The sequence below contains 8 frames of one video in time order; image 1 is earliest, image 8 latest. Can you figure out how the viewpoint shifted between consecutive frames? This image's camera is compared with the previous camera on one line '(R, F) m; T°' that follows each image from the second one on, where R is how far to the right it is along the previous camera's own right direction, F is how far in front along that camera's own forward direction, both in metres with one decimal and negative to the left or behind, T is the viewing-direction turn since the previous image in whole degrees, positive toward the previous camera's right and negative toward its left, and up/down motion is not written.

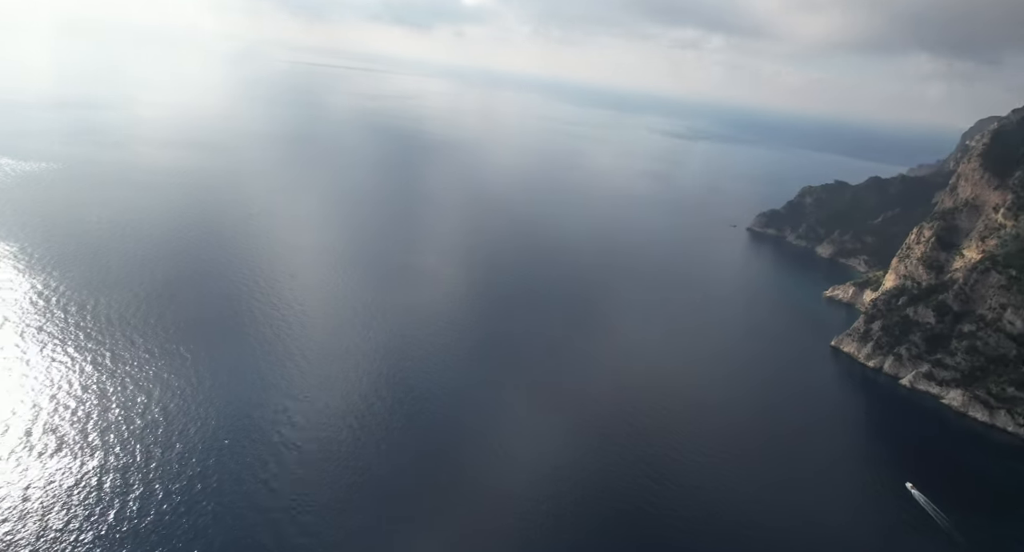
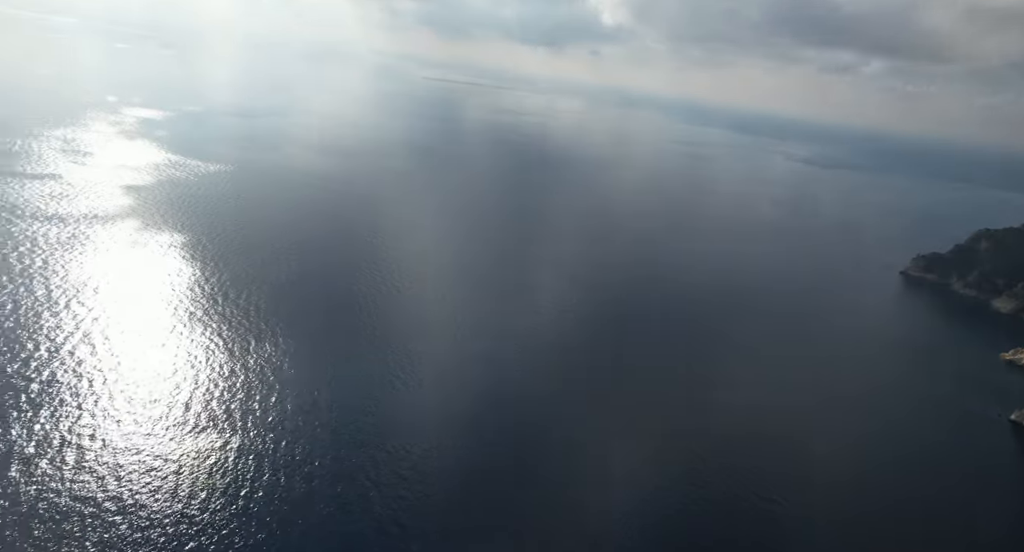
(+4.2, +2.3) m; -14°
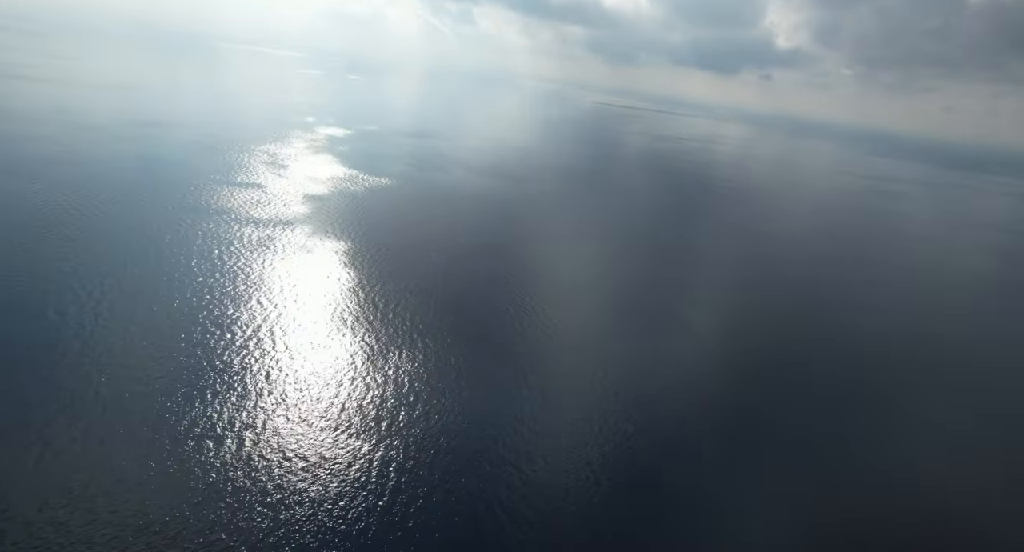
(+1.4, +2.2) m; -14°
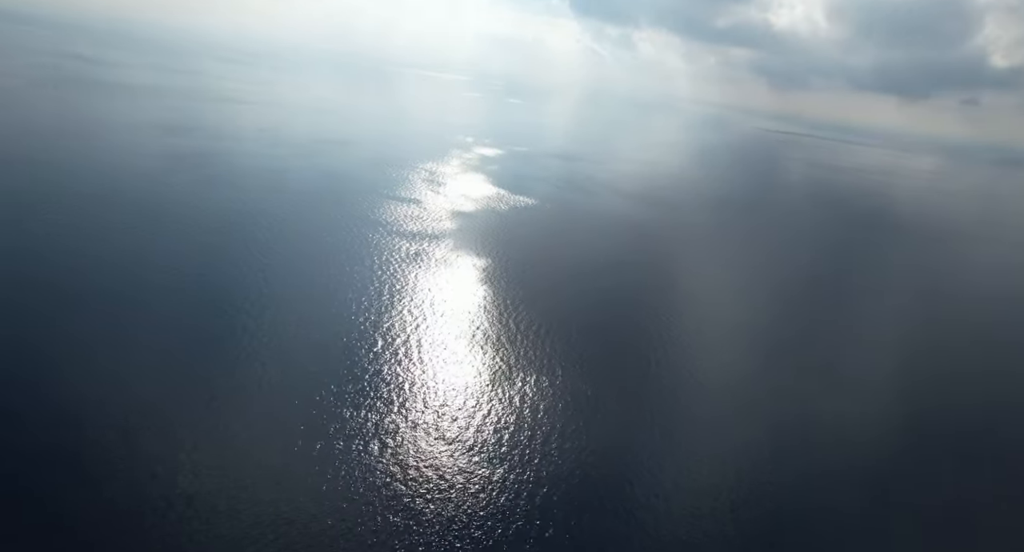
(+0.5, +2.6) m; -13°
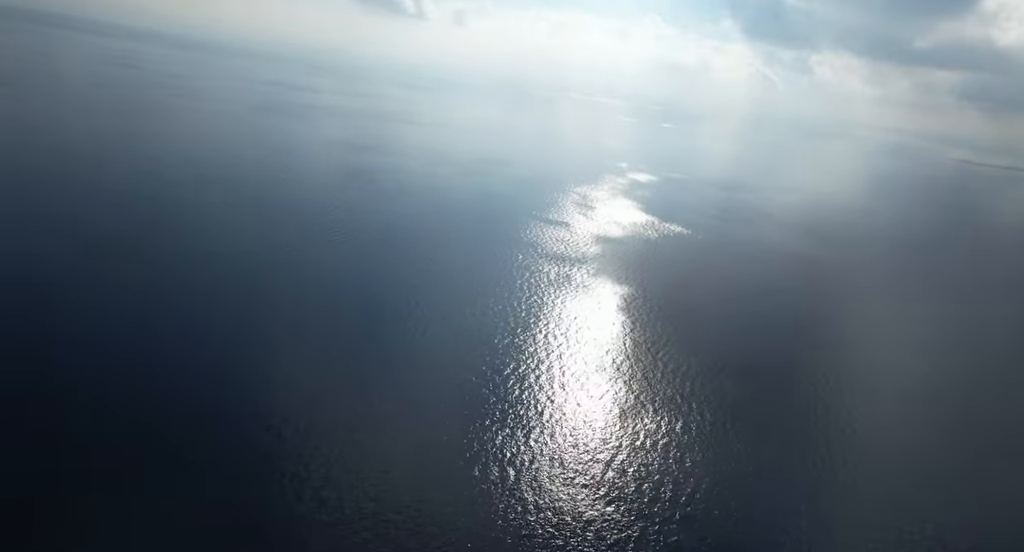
(+0.6, +2.4) m; -13°
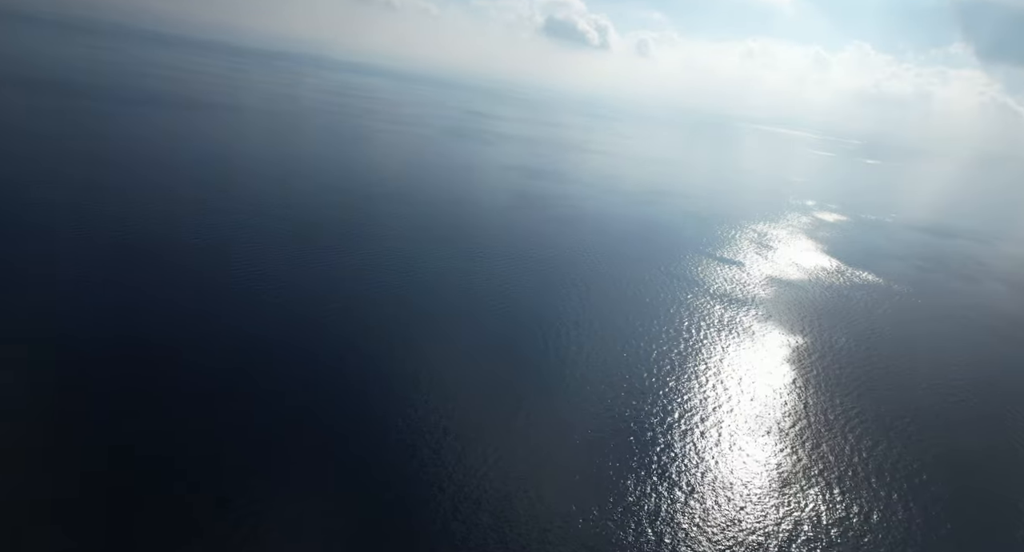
(+1.1, +2.4) m; -14°
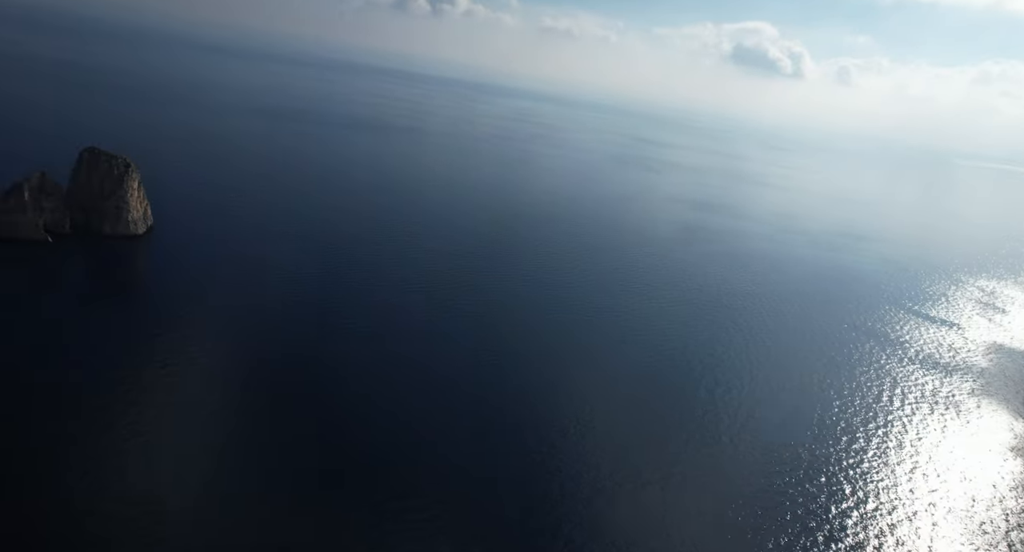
(+0.1, +4.6) m; -14°
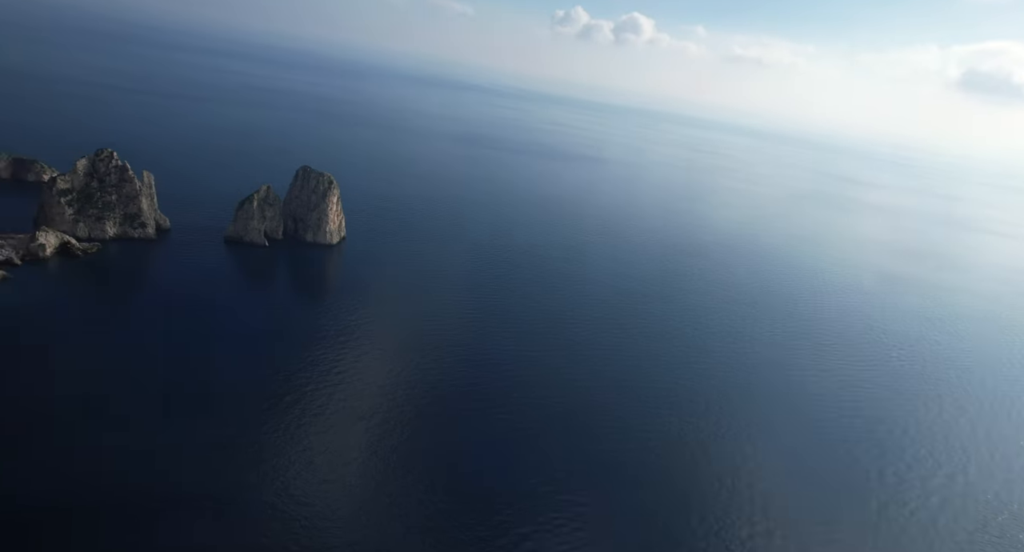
(+2.6, -3.2) m; -14°
